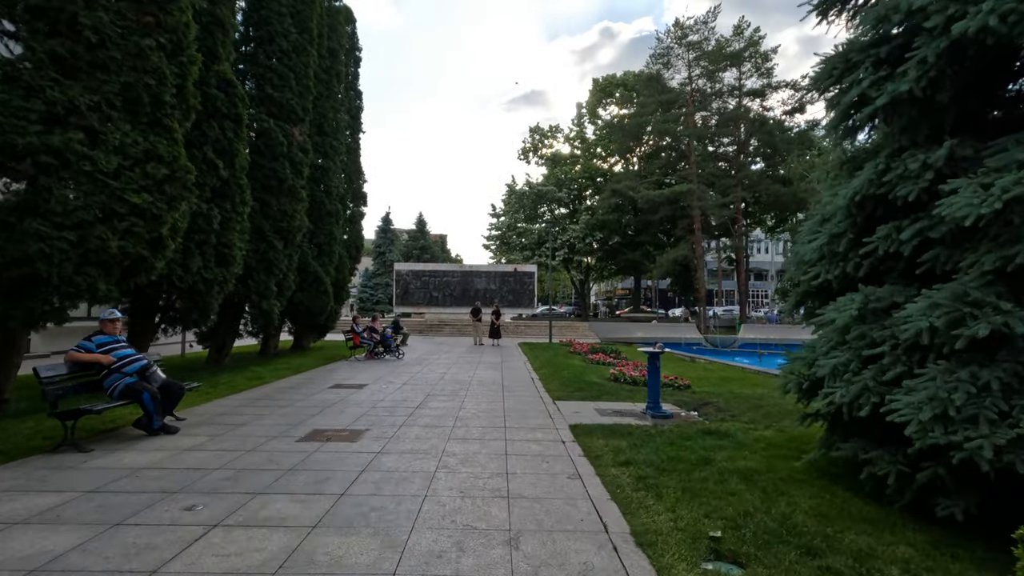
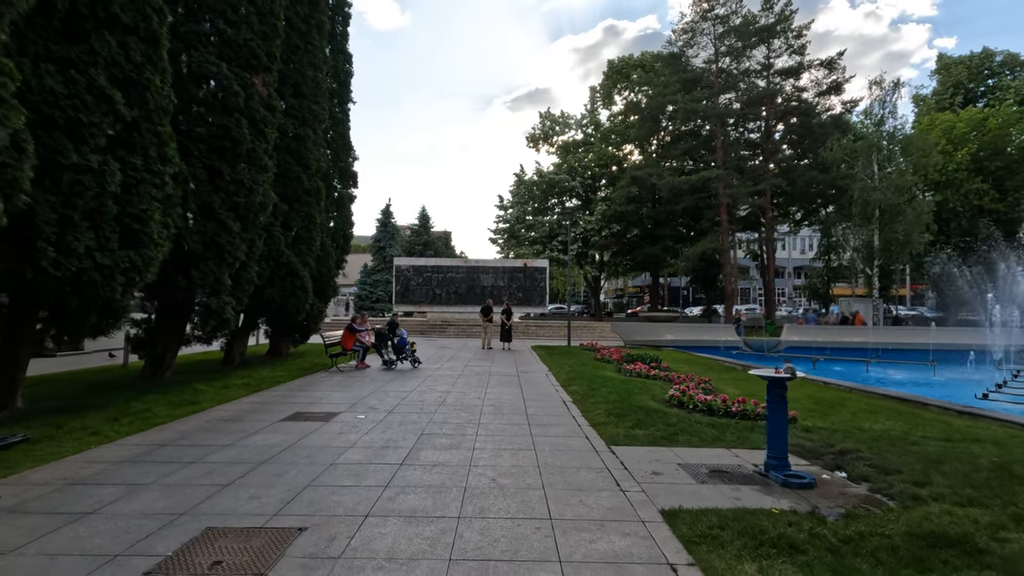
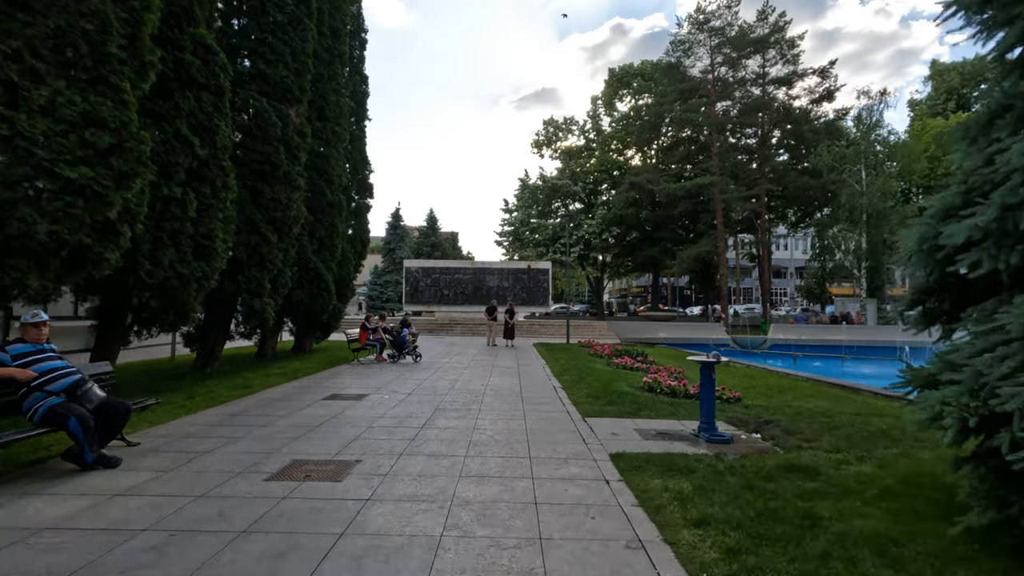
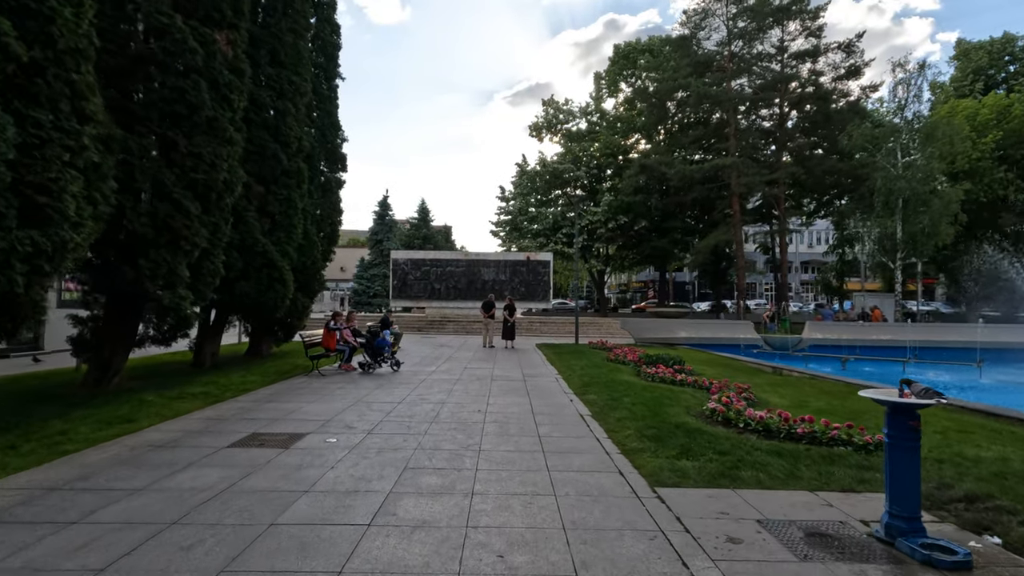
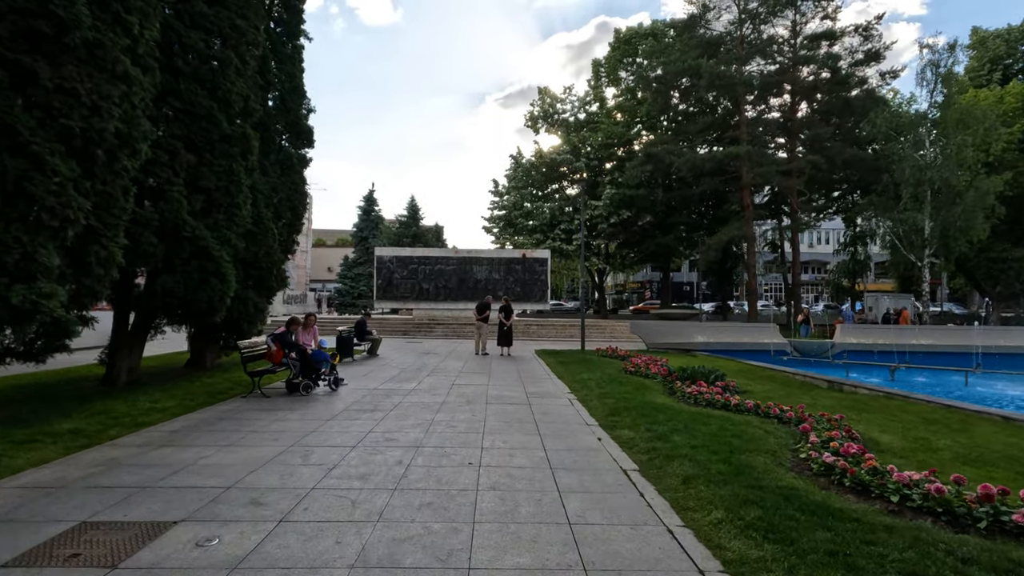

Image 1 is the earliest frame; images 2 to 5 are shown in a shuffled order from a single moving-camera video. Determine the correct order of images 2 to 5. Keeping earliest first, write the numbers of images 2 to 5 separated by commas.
3, 2, 4, 5
